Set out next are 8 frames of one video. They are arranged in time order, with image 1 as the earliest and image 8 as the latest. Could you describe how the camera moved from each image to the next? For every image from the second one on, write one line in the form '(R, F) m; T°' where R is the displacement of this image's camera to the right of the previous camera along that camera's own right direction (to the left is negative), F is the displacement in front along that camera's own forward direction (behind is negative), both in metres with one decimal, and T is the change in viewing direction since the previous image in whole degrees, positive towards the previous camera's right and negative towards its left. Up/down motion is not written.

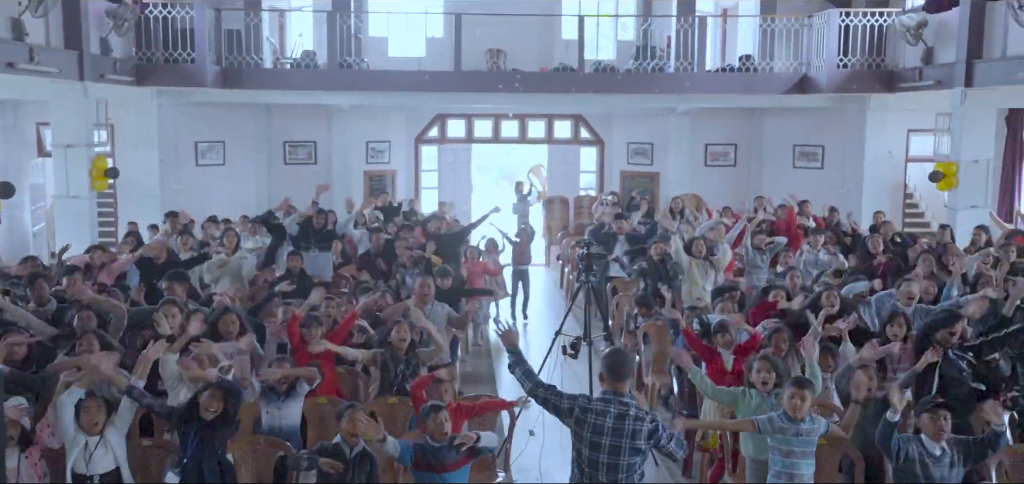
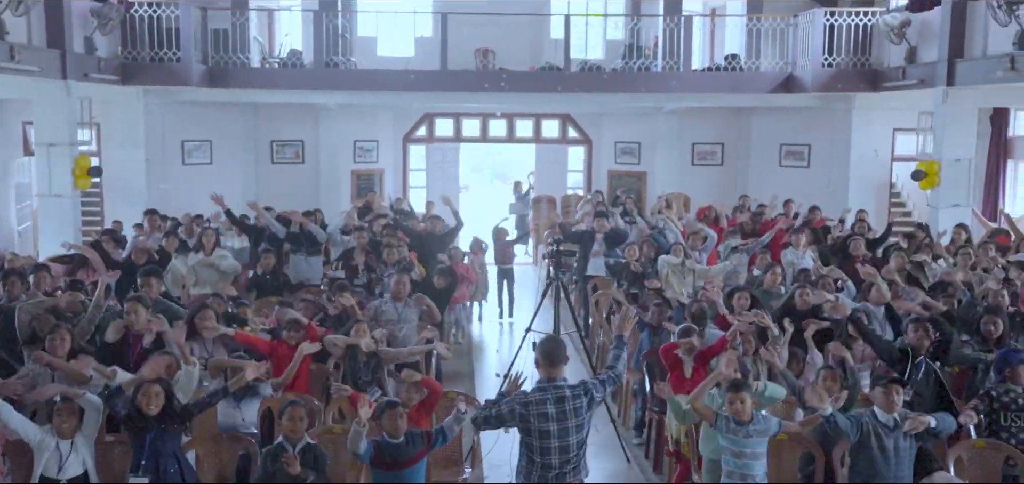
(+0.2, 0.0) m; 0°
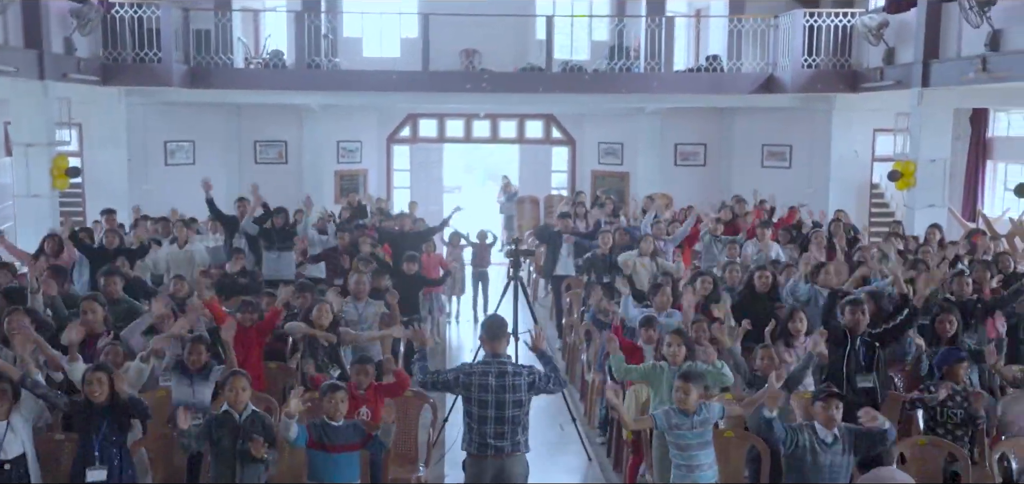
(+0.3, 0.0) m; 0°
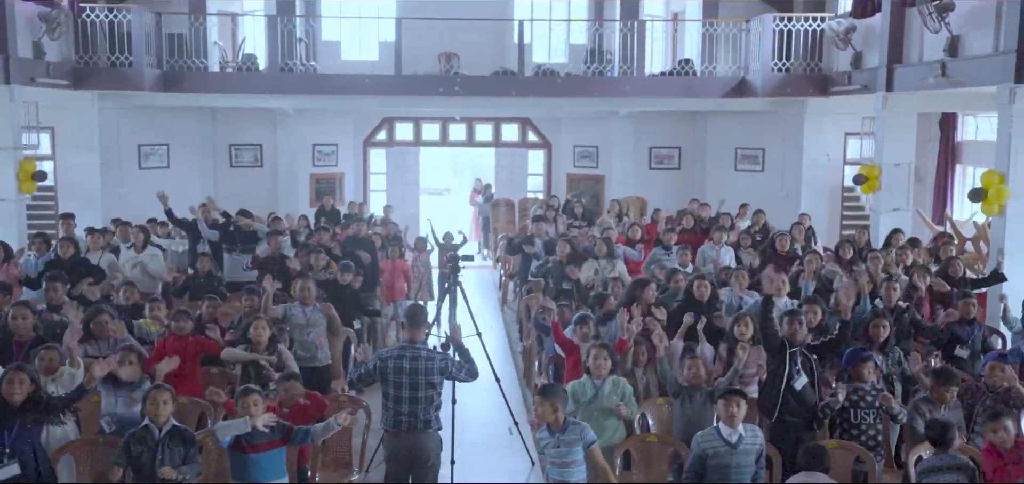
(+0.5, -0.1) m; 0°
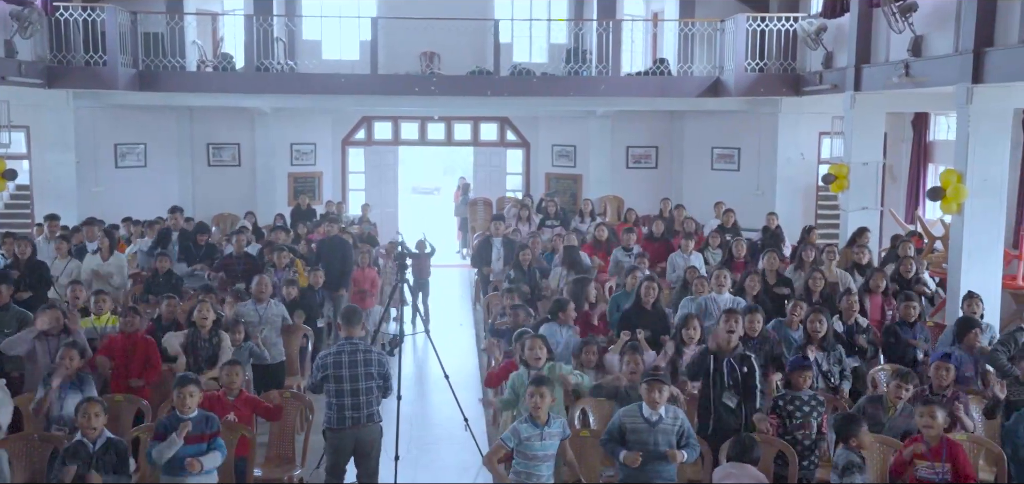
(+0.5, -0.1) m; 0°
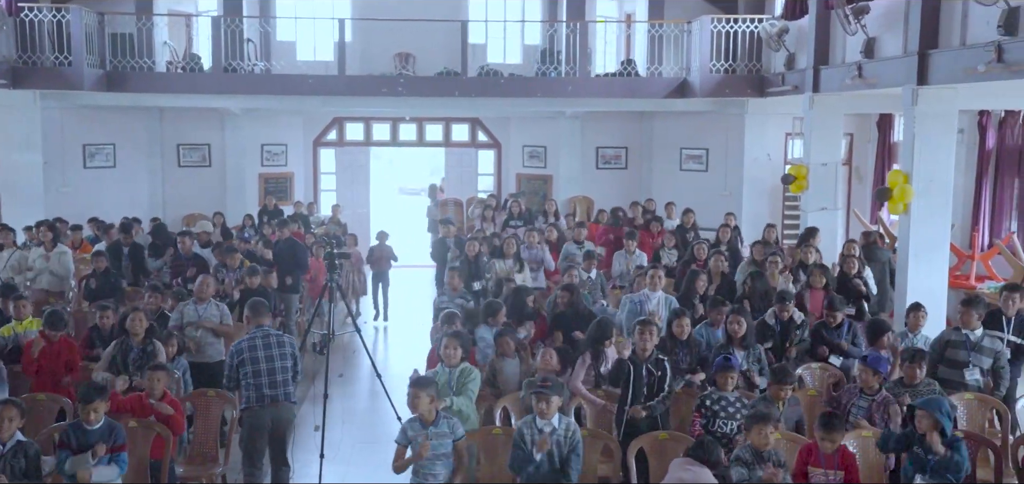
(+0.6, -0.1) m; 0°
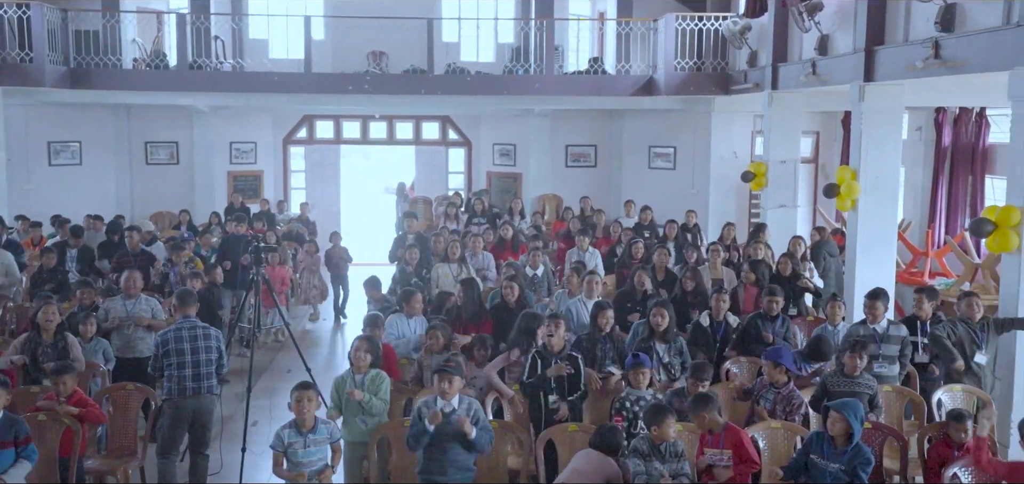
(+0.6, 0.0) m; 0°
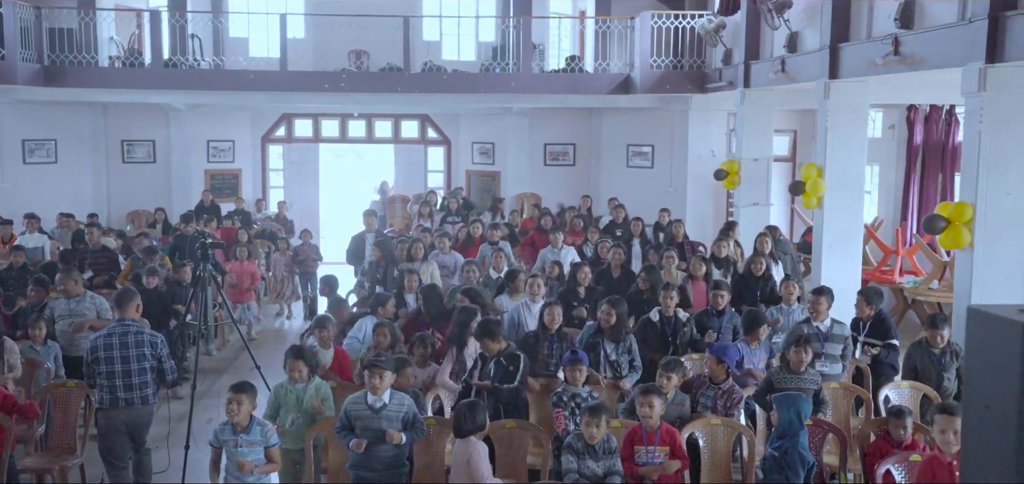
(+0.4, 0.0) m; 0°
